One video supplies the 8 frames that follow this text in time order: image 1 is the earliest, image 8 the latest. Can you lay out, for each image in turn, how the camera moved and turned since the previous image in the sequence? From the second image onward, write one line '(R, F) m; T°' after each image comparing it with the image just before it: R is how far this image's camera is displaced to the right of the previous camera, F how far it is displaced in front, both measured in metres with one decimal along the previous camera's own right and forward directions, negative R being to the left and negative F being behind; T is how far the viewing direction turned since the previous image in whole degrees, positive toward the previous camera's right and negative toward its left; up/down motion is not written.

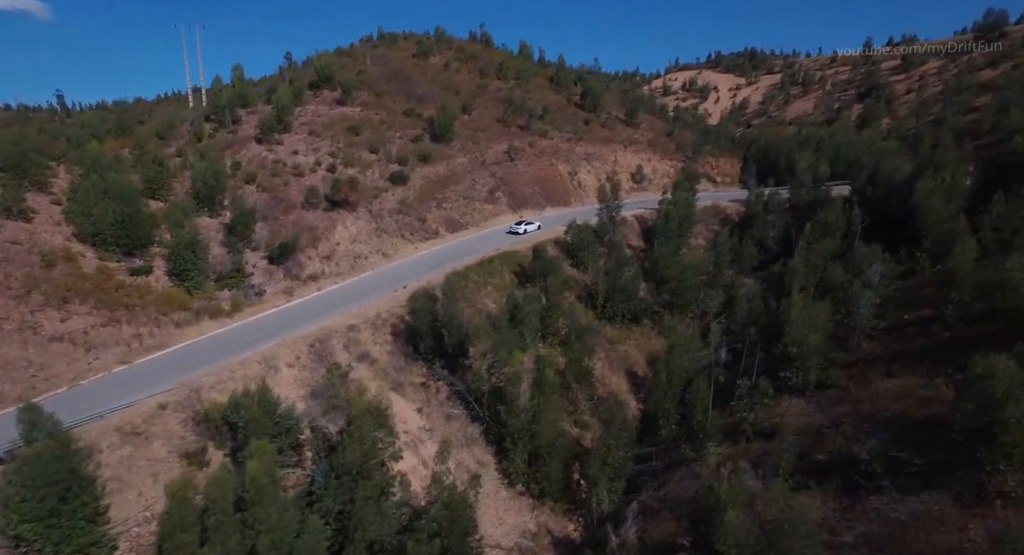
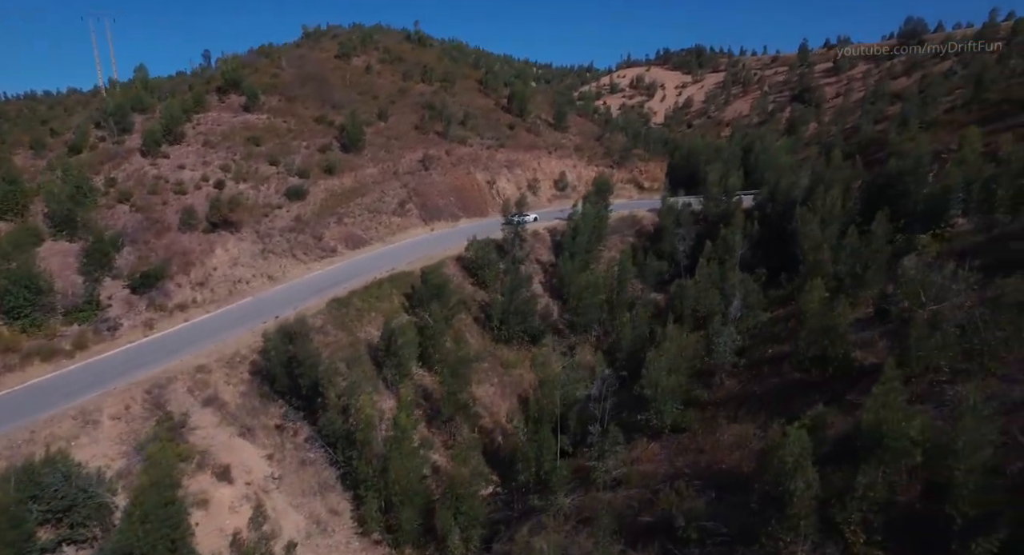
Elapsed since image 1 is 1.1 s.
(+3.1, +0.7) m; +3°
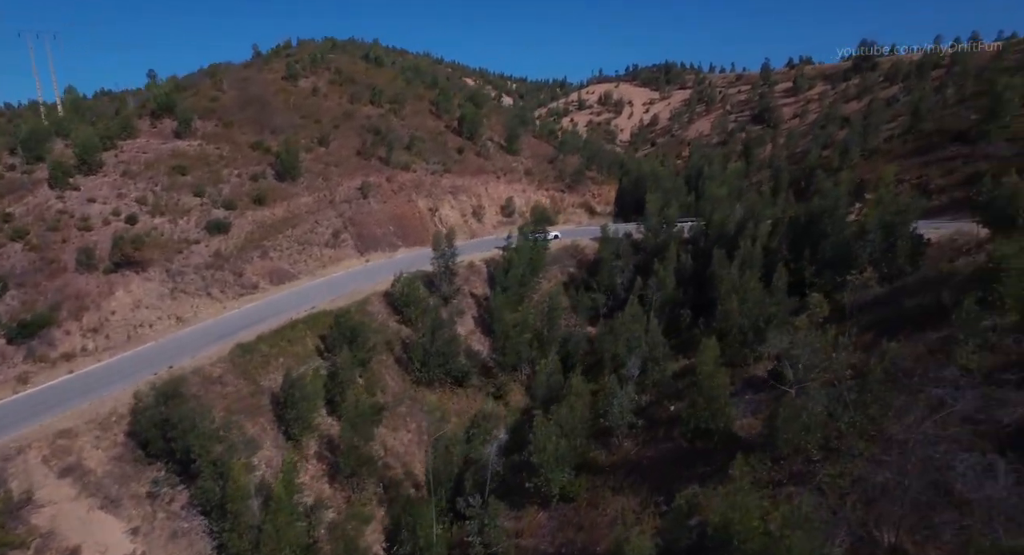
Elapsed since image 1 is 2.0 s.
(+2.5, +0.8) m; +2°
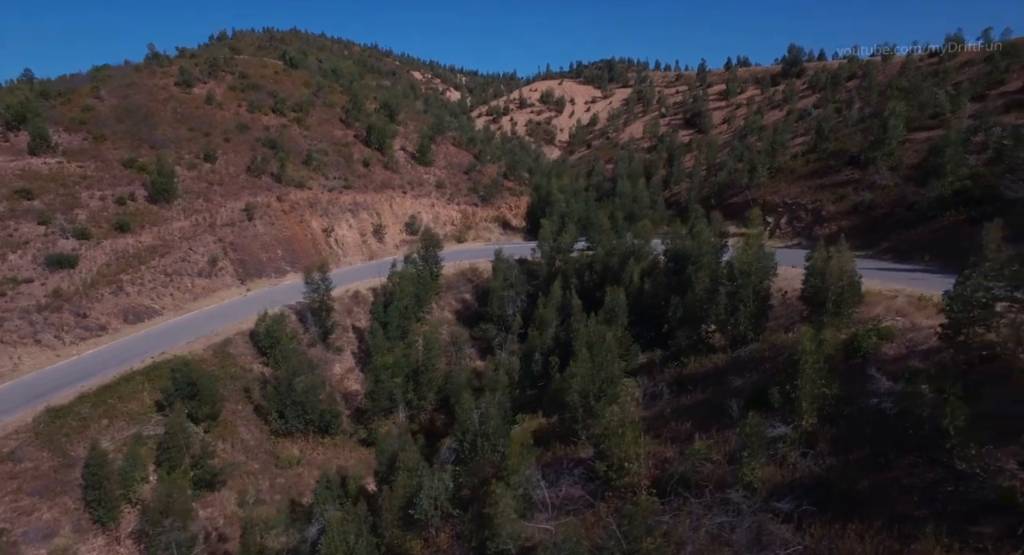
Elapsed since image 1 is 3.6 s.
(+3.8, +1.5) m; +4°
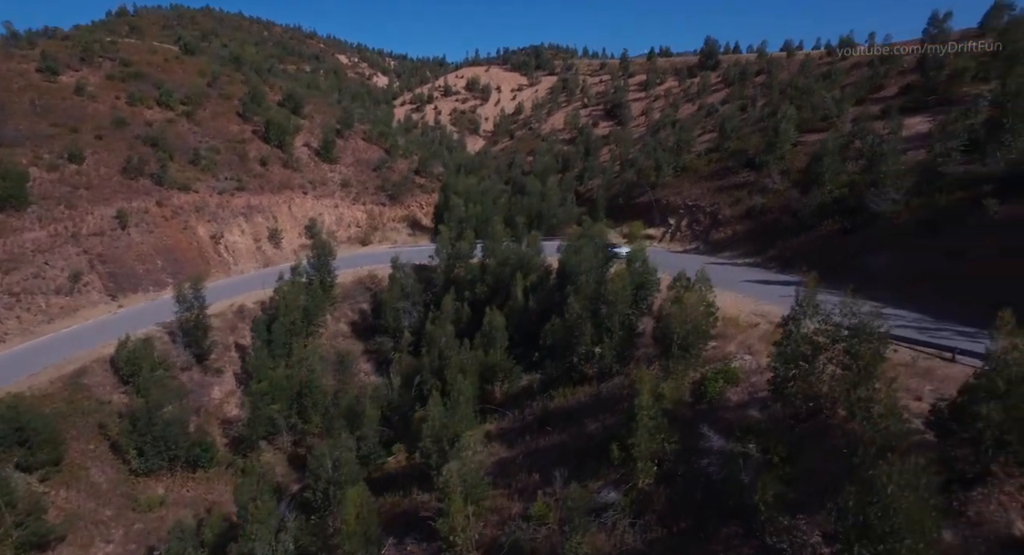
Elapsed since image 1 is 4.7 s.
(+2.2, +1.0) m; +6°
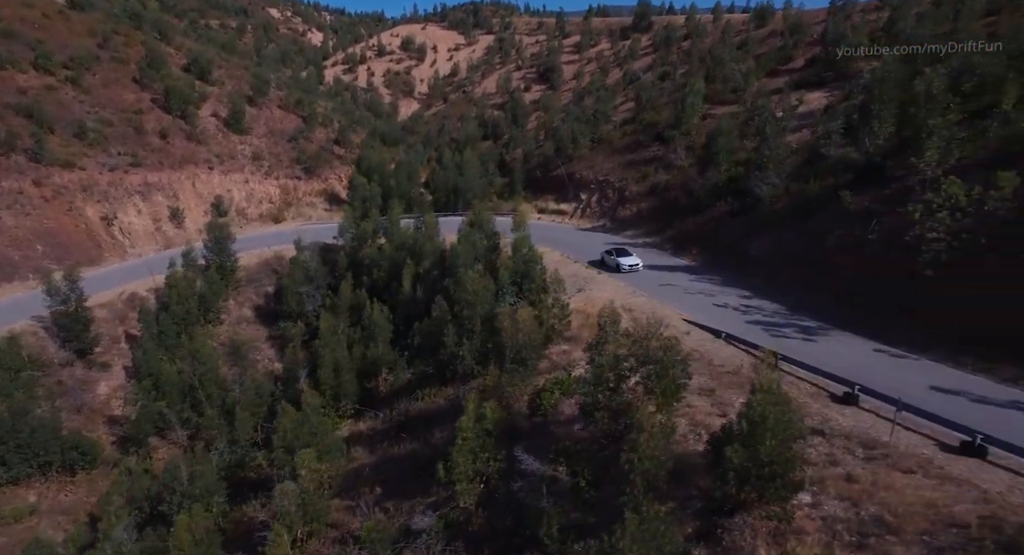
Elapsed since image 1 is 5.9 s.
(+2.3, +0.3) m; +4°
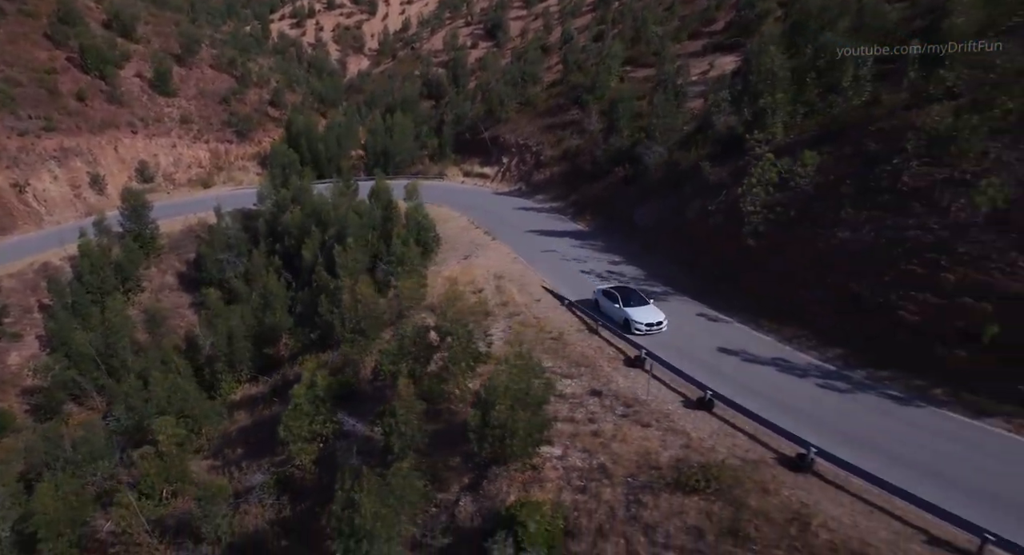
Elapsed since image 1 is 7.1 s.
(+2.6, -0.8) m; +3°
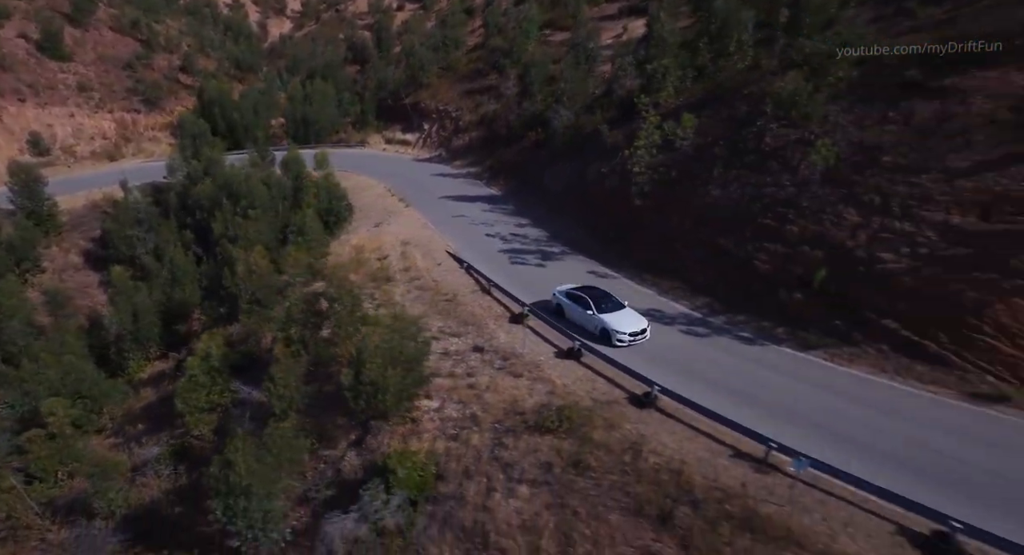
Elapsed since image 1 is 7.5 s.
(+1.0, -0.5) m; +5°
